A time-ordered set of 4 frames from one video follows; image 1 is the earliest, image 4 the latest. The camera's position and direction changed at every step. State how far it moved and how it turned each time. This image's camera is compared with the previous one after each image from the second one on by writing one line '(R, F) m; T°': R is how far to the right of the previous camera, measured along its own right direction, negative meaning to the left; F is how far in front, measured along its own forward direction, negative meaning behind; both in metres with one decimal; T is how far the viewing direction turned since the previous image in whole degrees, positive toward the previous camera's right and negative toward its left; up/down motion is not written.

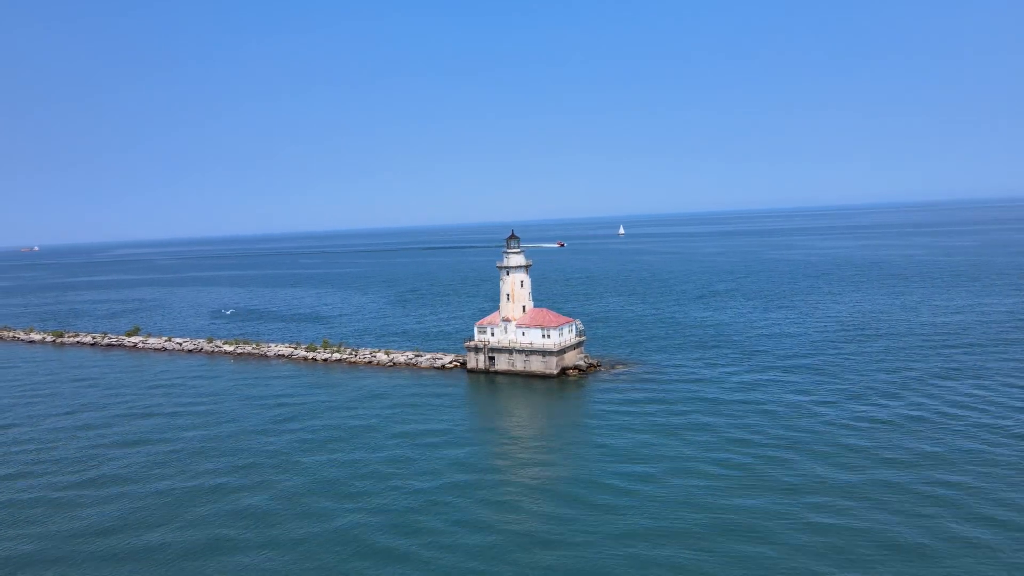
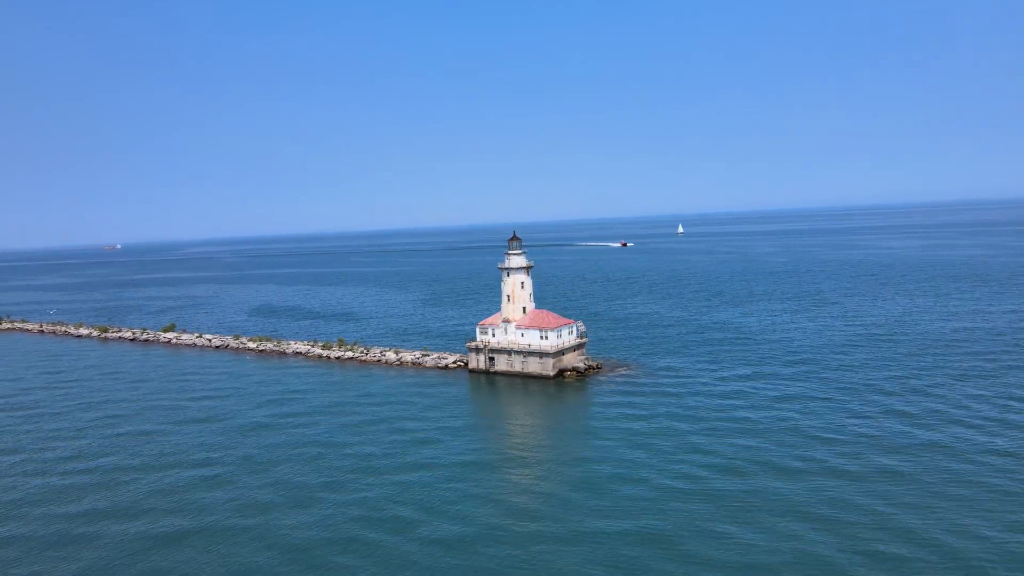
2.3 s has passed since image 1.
(+3.3, +0.2) m; -1°
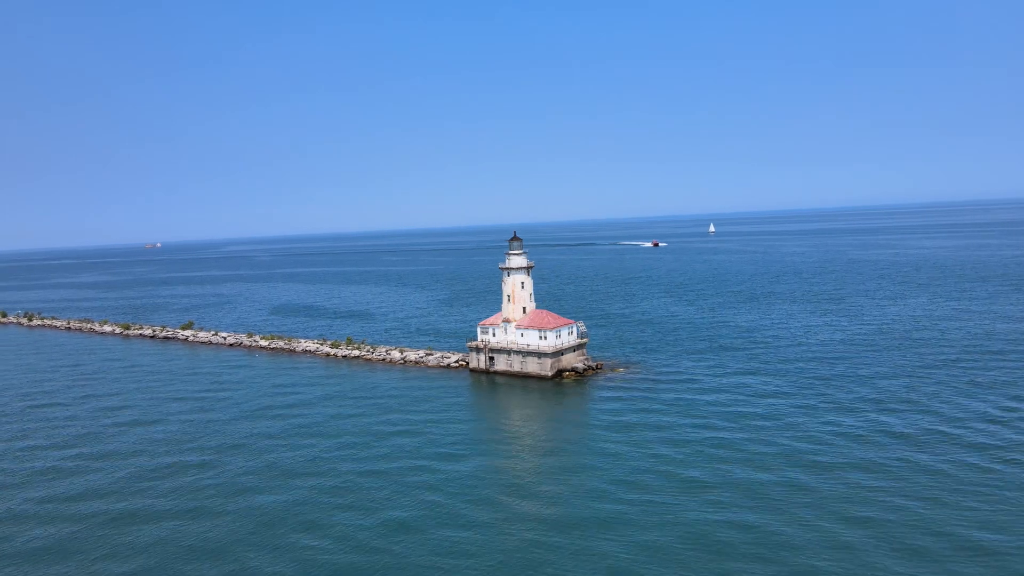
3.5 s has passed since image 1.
(+1.7, -0.3) m; -1°
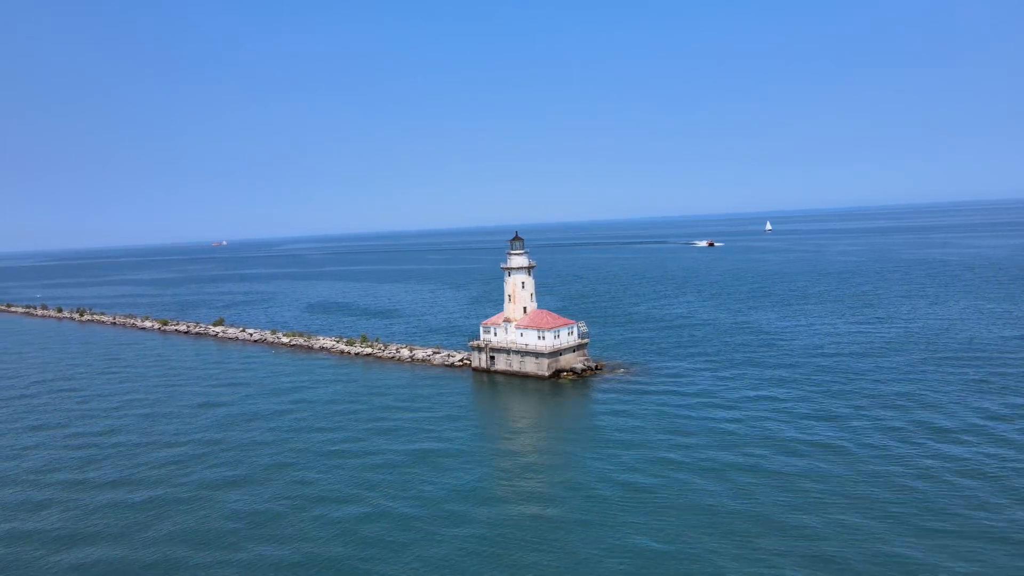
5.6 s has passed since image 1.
(+2.4, -0.1) m; -1°
